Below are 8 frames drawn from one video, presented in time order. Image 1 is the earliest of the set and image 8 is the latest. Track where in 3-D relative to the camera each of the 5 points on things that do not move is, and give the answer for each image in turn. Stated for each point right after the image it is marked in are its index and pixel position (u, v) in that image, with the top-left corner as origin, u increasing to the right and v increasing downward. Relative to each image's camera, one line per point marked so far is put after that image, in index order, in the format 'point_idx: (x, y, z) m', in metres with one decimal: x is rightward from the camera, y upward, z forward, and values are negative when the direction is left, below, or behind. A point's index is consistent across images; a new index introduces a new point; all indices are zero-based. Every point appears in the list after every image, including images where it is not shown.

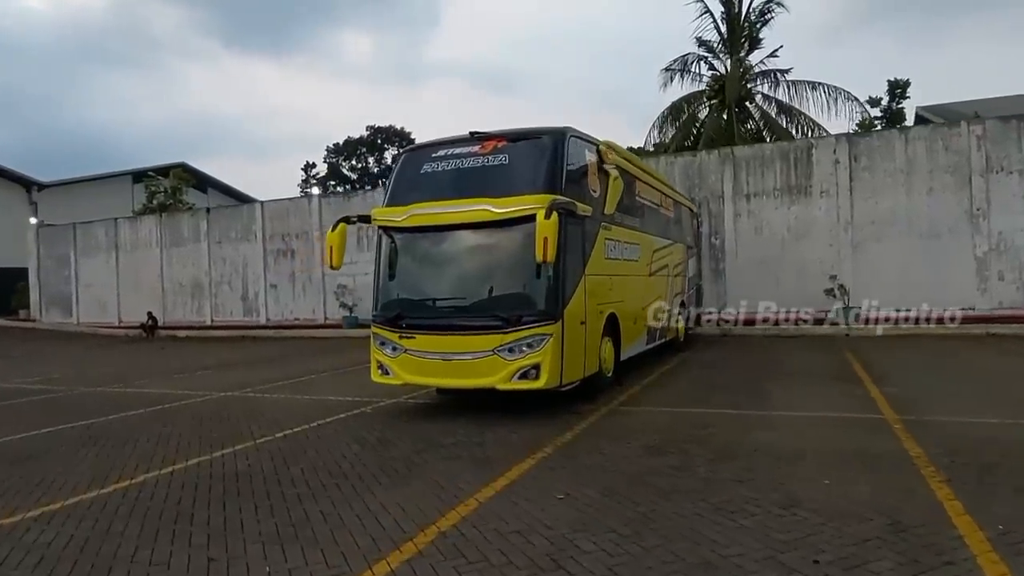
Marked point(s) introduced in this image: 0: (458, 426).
0: (-0.6, -1.6, +8.3) m
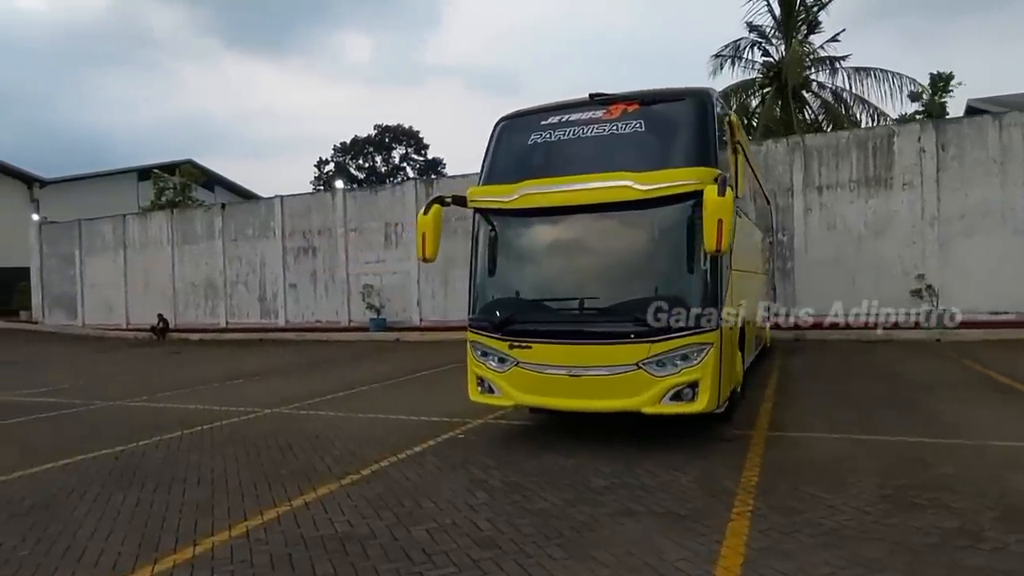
0: (+0.8, -1.6, +6.5) m
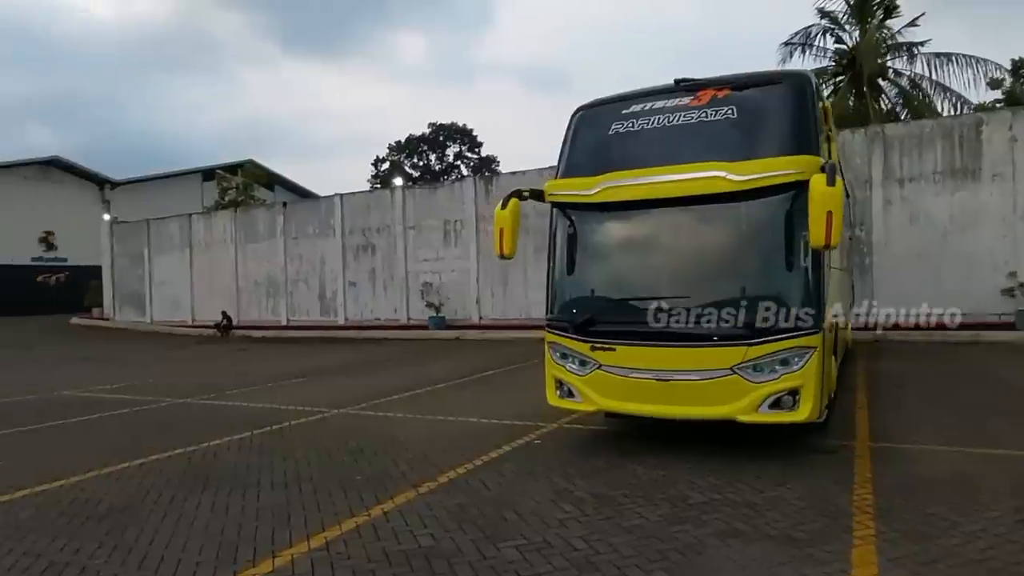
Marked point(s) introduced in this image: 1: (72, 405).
0: (+1.5, -1.6, +6.1) m
1: (-7.2, -1.9, +11.6) m
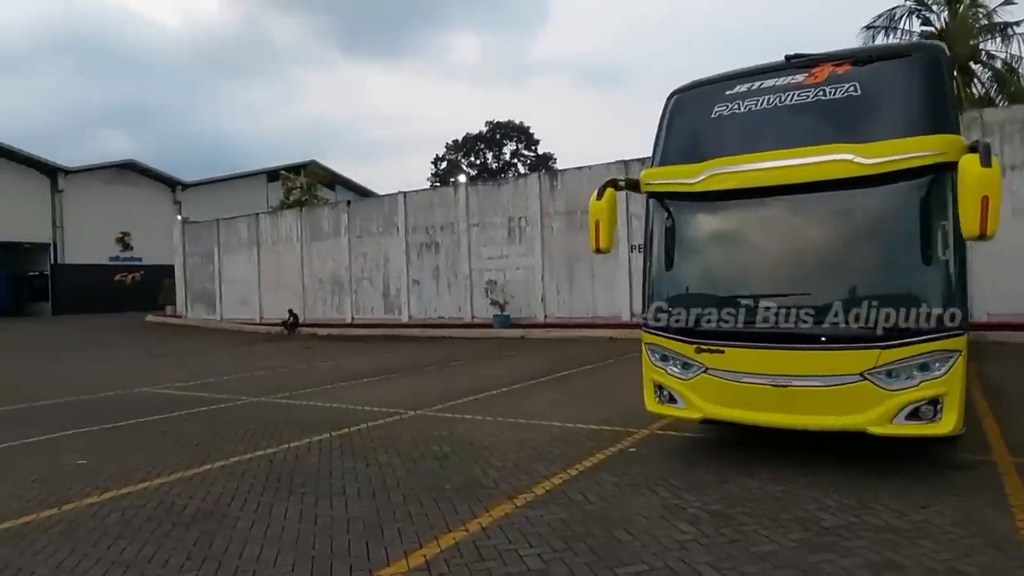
0: (+2.3, -1.6, +5.5) m
1: (-5.9, -1.9, +11.7) m
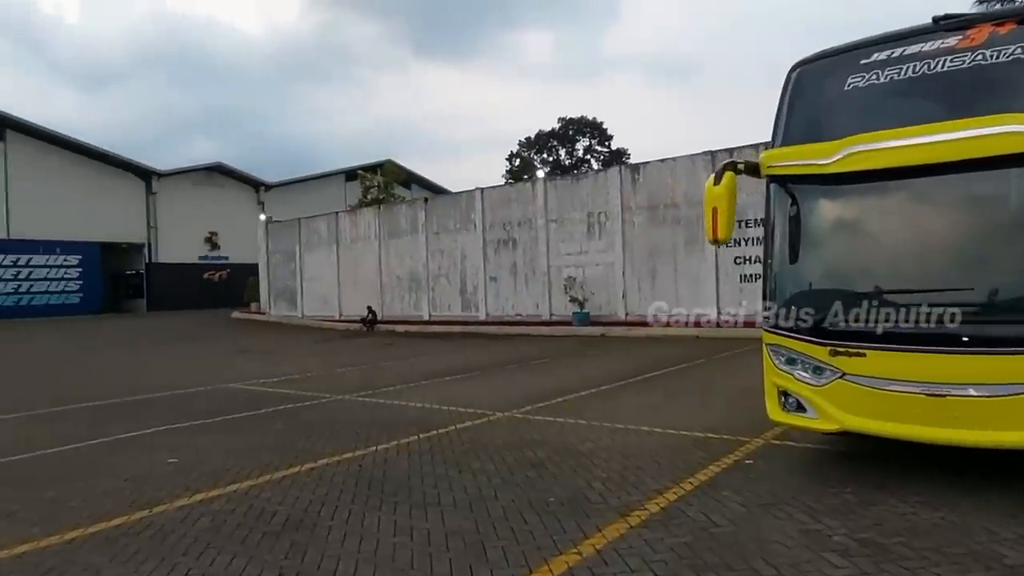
0: (+3.1, -1.5, +4.7) m
1: (-4.5, -1.8, +11.7) m
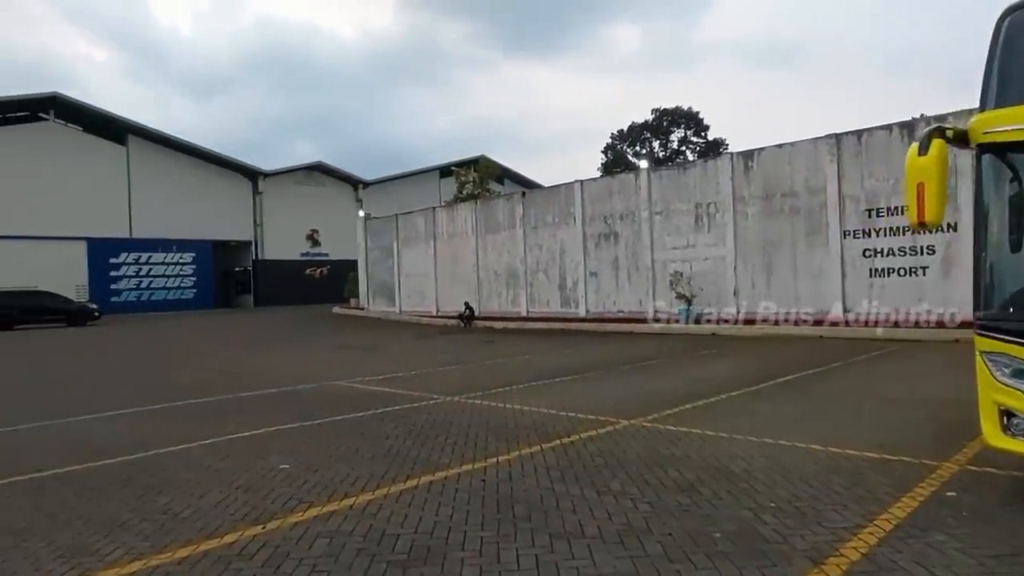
0: (+4.0, -1.5, +3.5) m
1: (-2.6, -1.8, +11.4) m
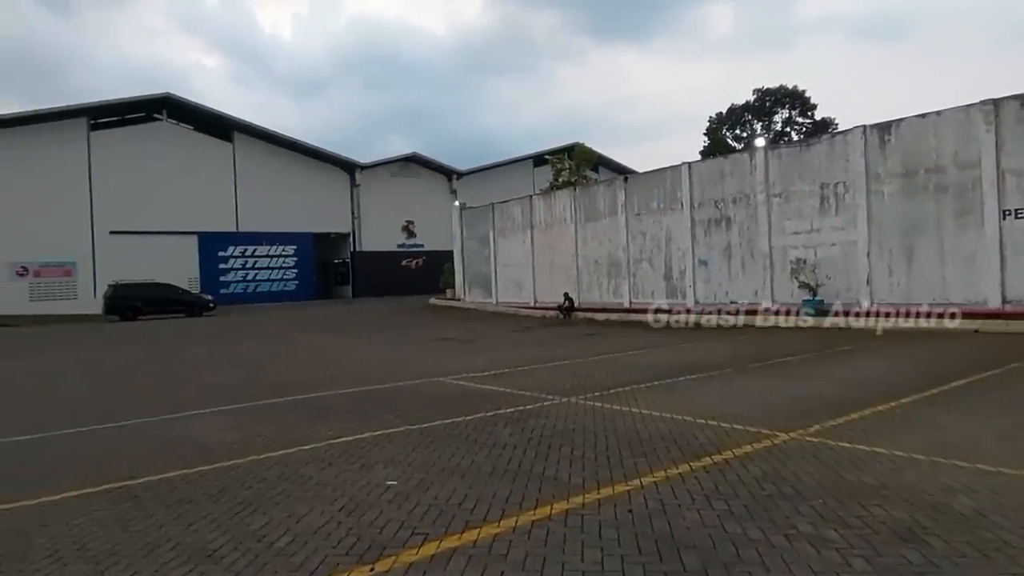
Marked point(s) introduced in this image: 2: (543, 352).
0: (+4.7, -1.4, +1.8) m
1: (-0.9, -1.6, +10.5) m
2: (+0.7, -1.5, +17.0) m
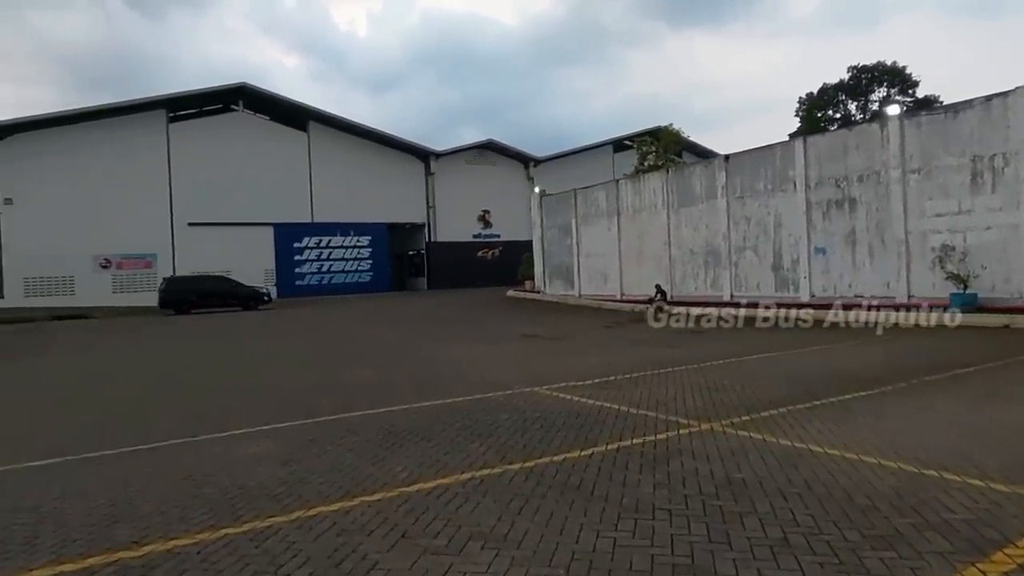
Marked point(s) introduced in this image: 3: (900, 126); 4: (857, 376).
0: (+5.2, -1.4, -0.8) m
1: (+0.5, -1.5, +8.4) m
2: (+2.8, -1.4, +14.6) m
3: (+10.4, +4.3, +18.9) m
4: (+5.0, -1.3, +10.2) m
